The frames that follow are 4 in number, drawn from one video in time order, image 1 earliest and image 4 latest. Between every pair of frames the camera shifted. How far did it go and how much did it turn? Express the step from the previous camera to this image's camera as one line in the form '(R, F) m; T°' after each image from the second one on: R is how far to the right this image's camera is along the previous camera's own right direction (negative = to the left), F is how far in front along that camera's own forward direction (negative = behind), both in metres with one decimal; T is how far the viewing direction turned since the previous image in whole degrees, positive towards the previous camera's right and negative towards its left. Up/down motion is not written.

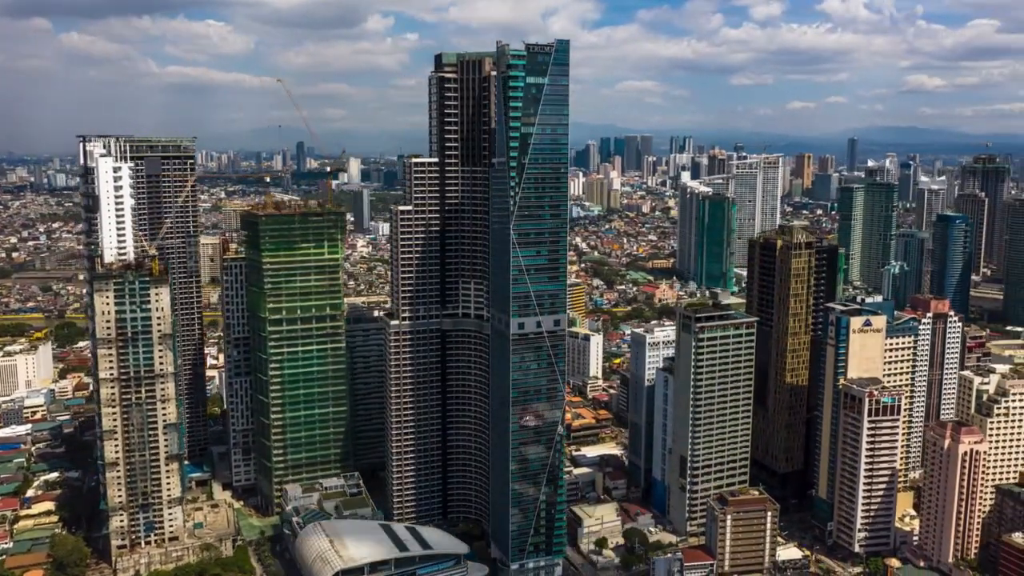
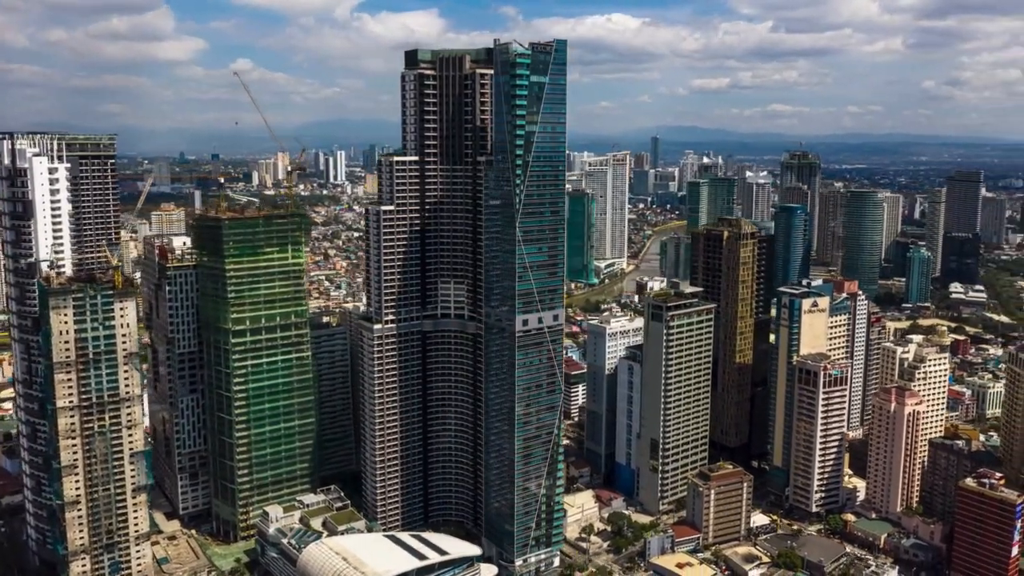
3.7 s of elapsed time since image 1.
(-9.7, +1.0) m; +14°
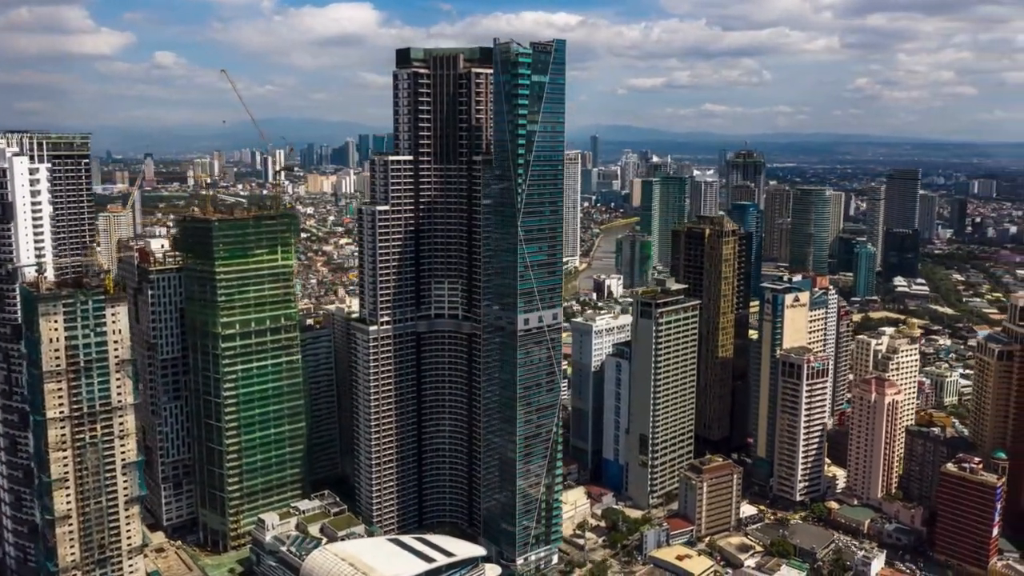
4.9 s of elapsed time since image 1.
(-3.2, +0.1) m; +5°
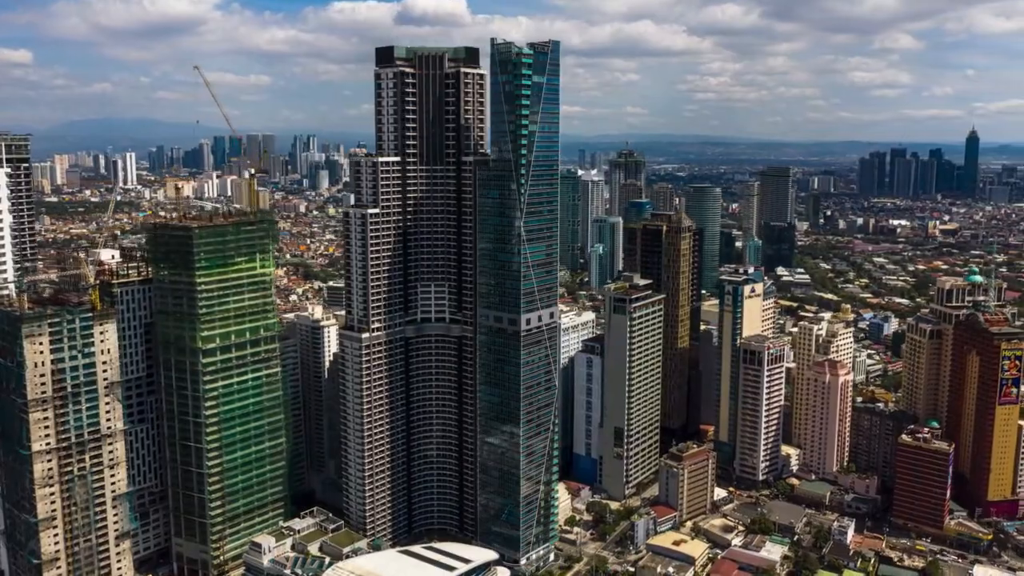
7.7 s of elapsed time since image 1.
(-7.2, +0.7) m; +10°
